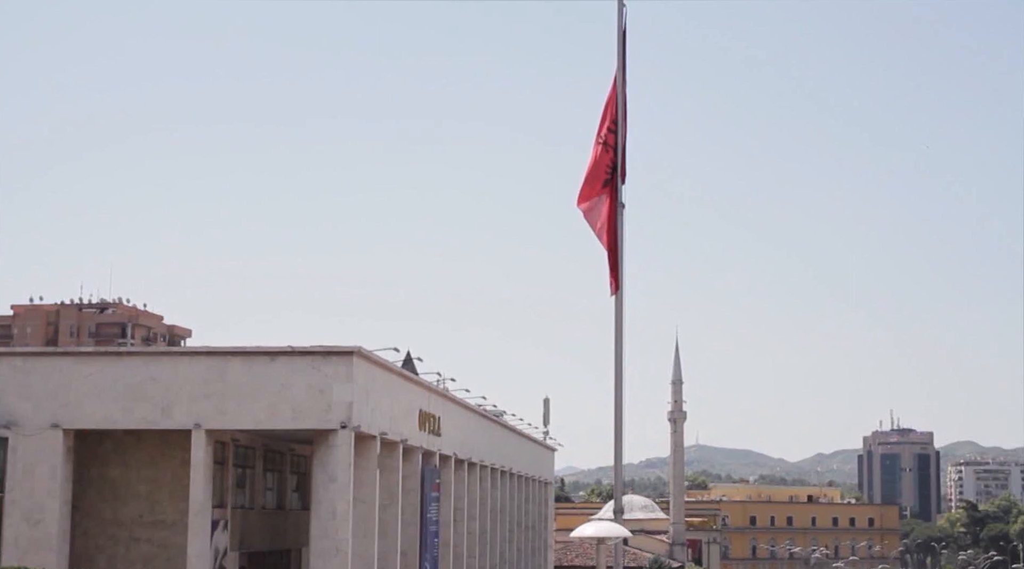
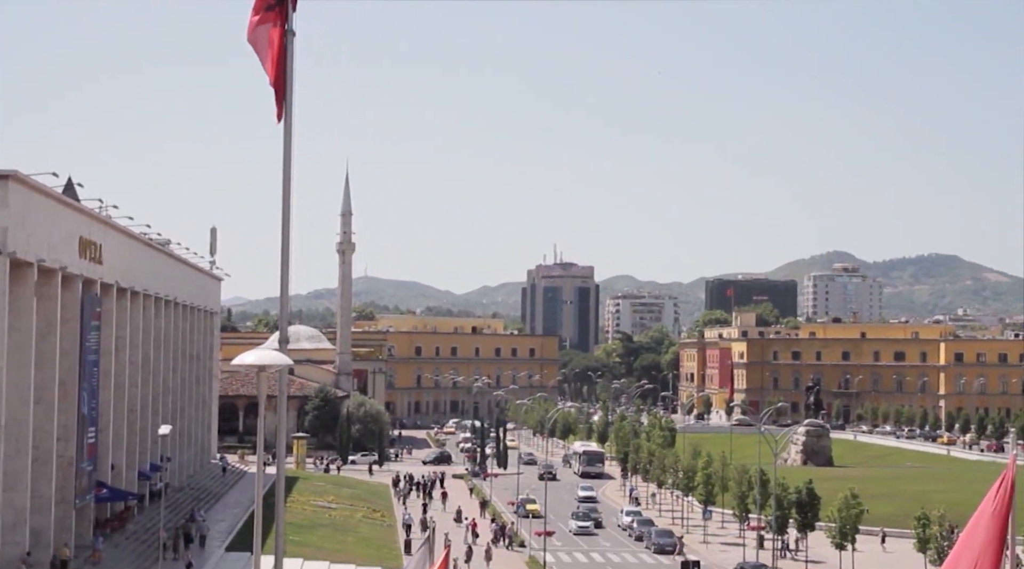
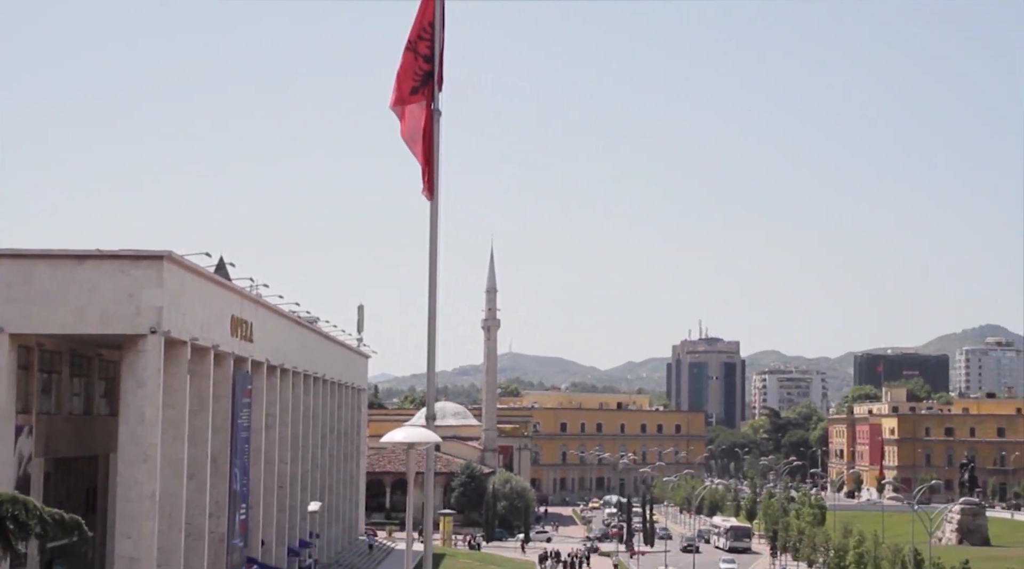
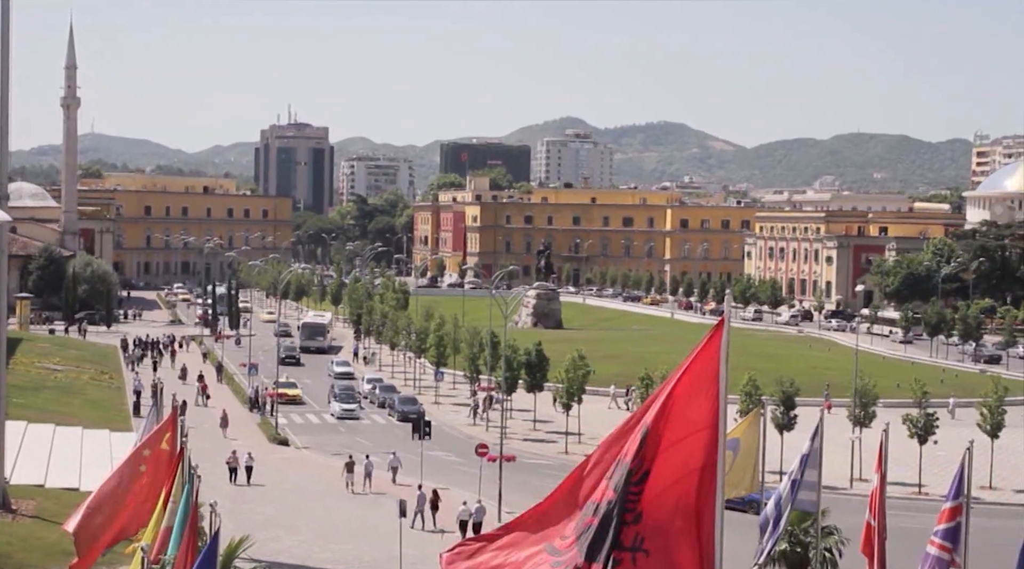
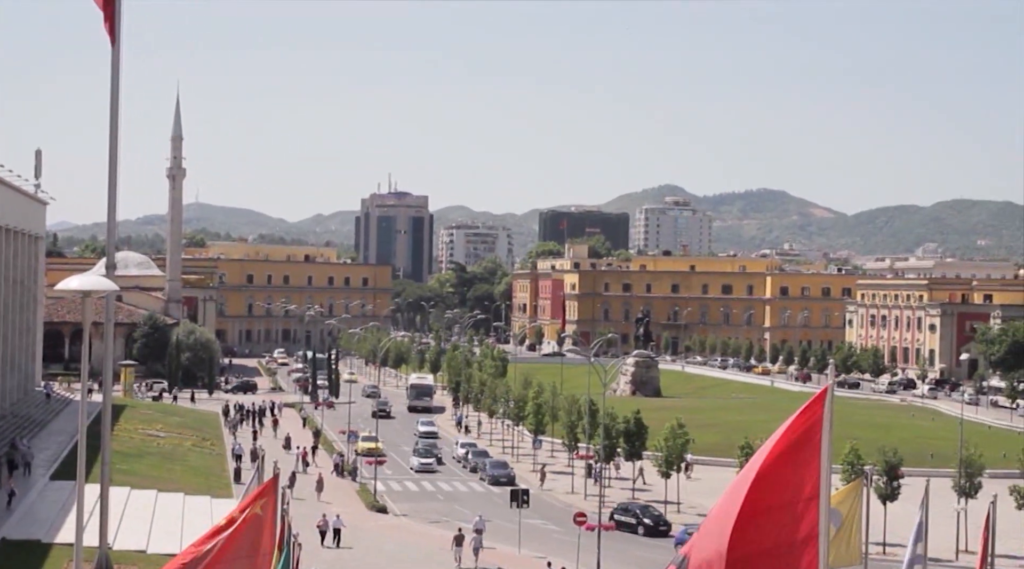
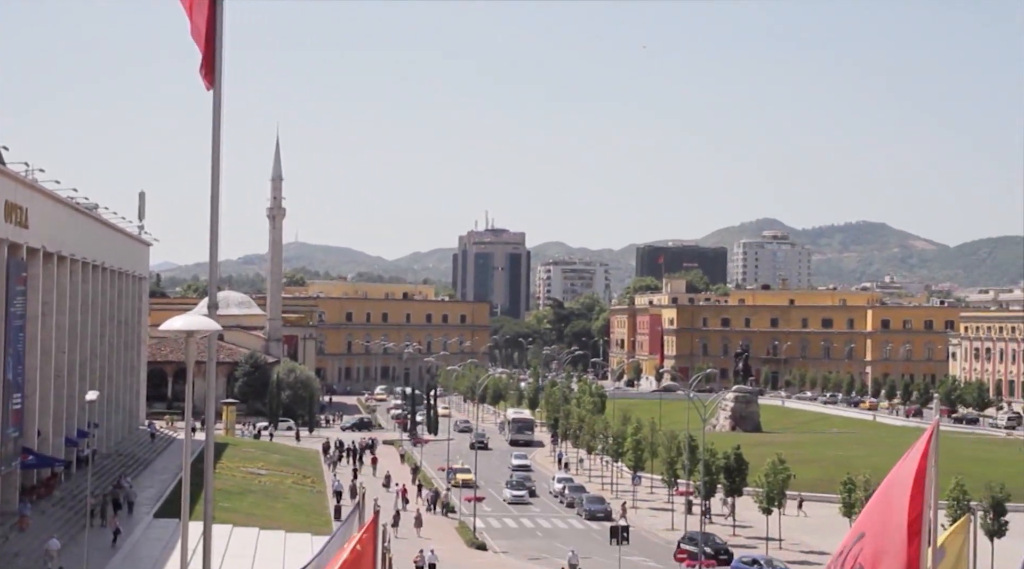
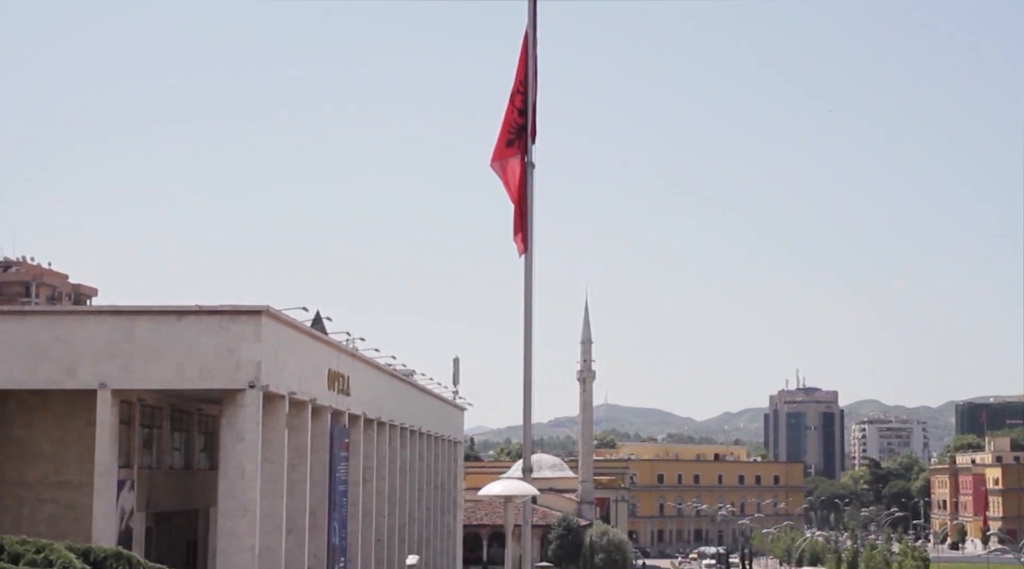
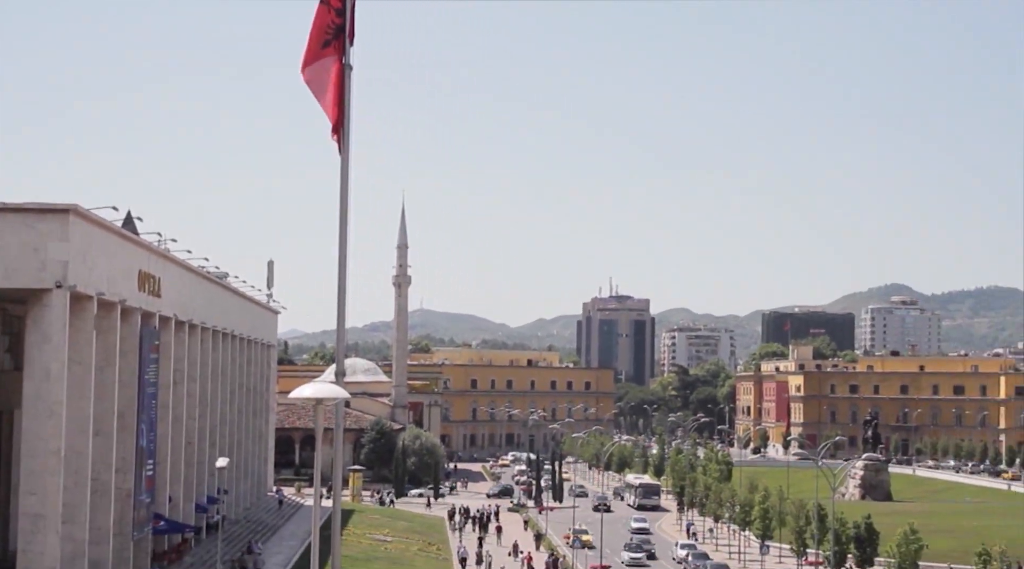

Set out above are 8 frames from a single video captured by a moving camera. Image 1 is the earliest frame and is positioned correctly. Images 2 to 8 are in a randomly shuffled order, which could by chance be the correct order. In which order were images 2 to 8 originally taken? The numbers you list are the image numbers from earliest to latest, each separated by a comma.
7, 3, 8, 2, 6, 5, 4
